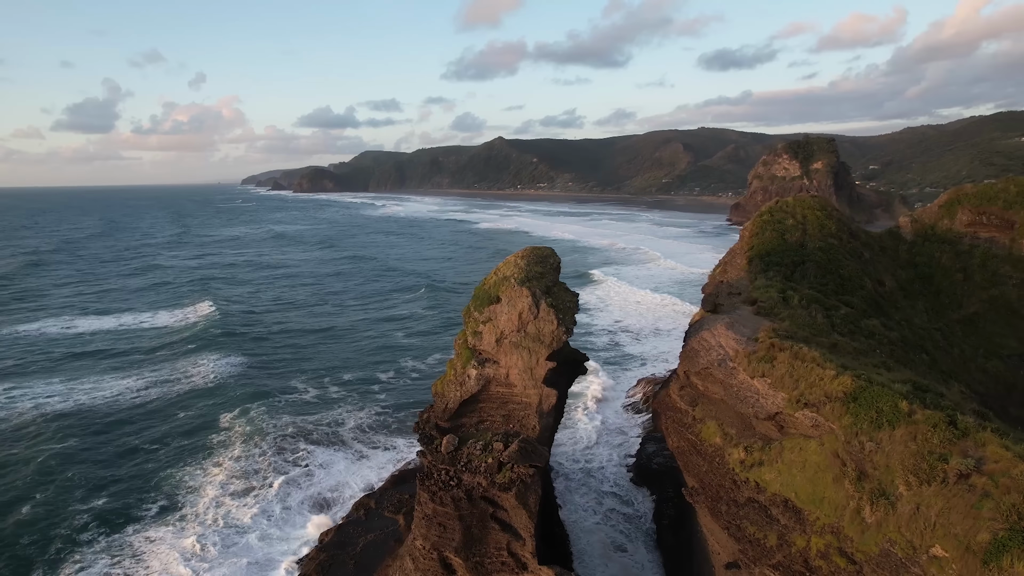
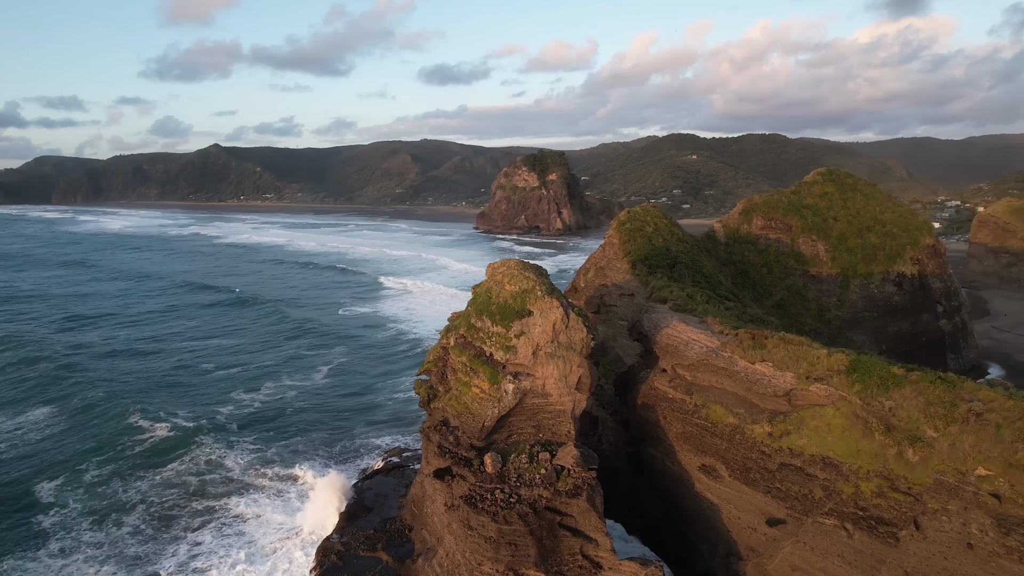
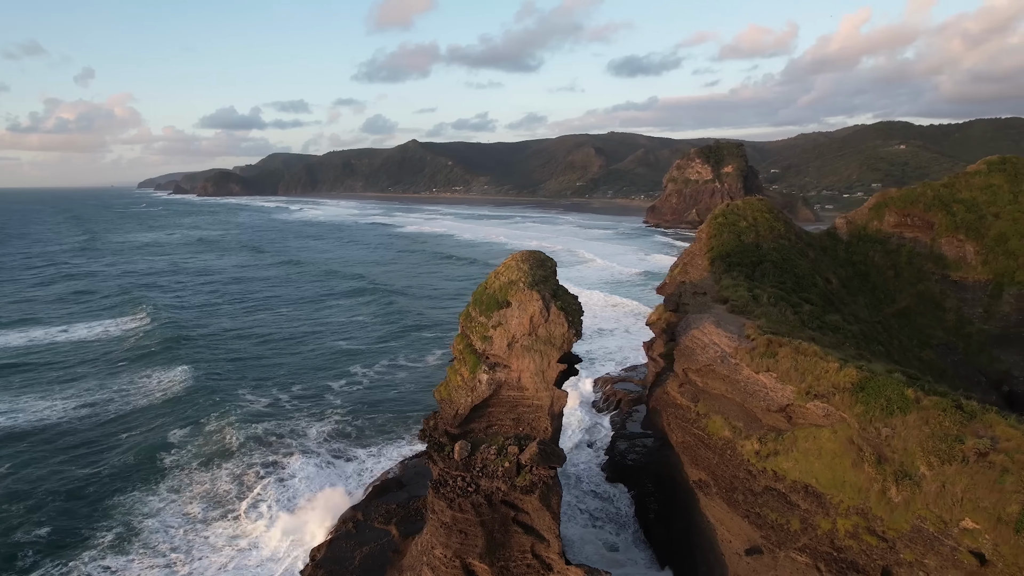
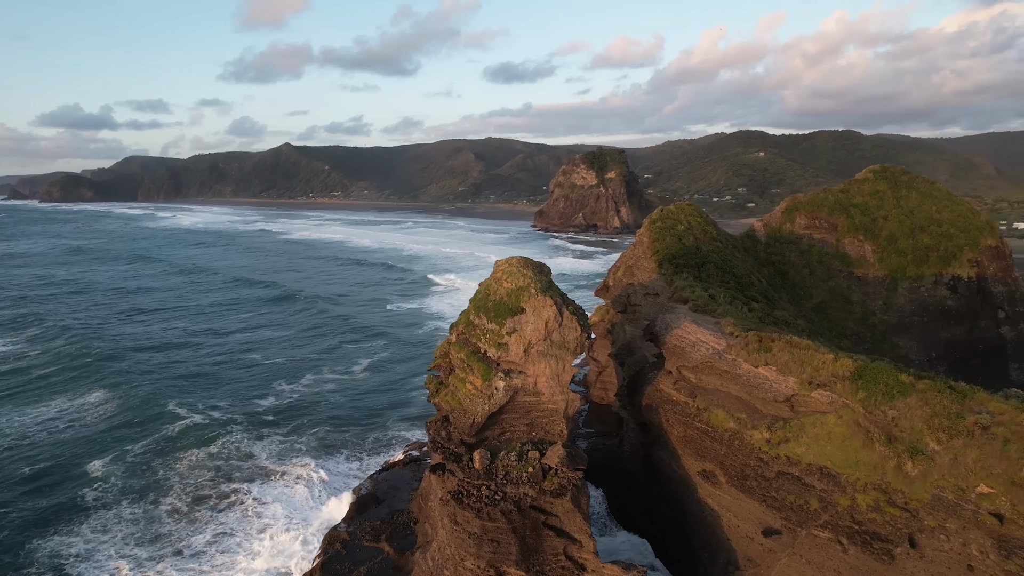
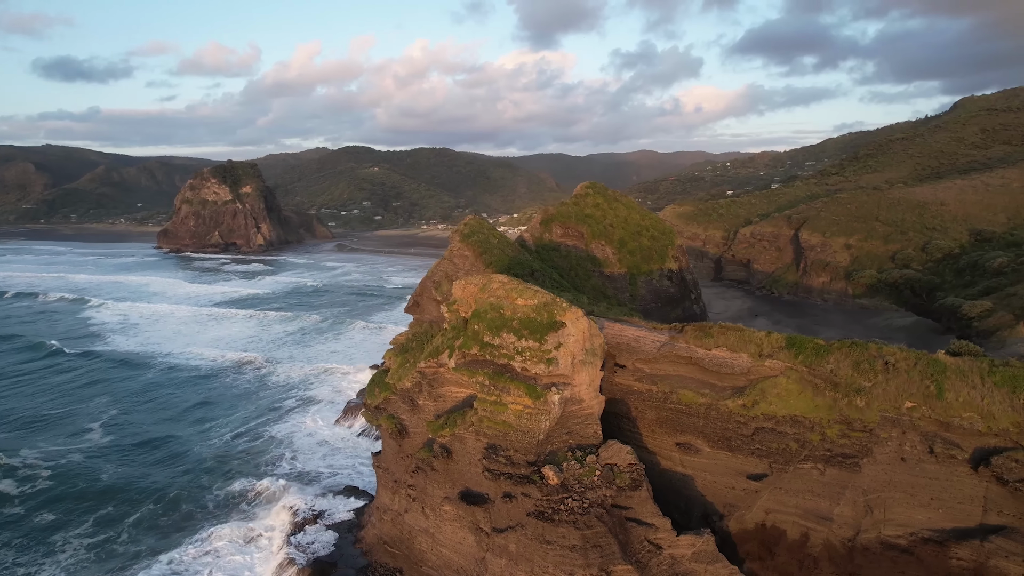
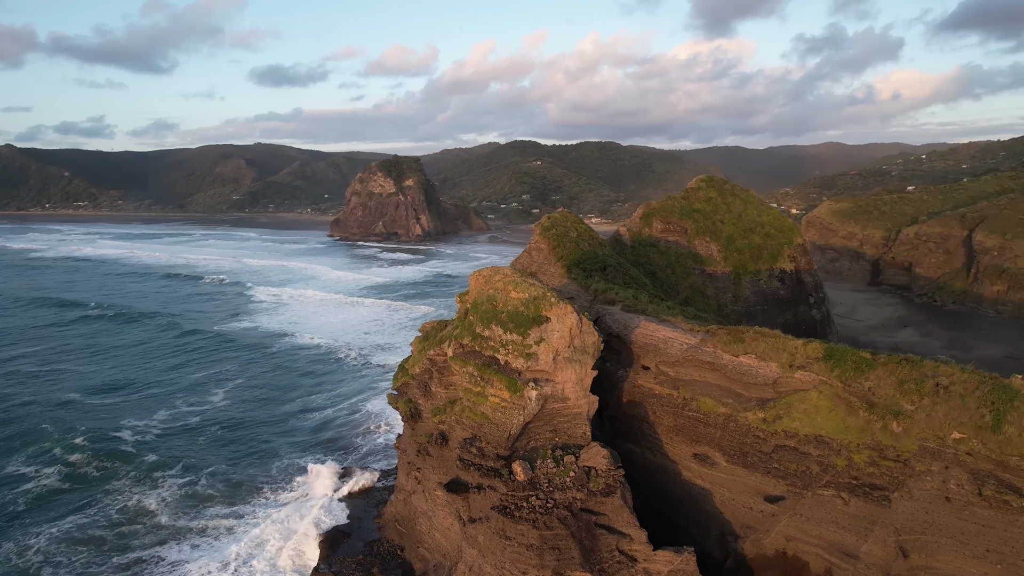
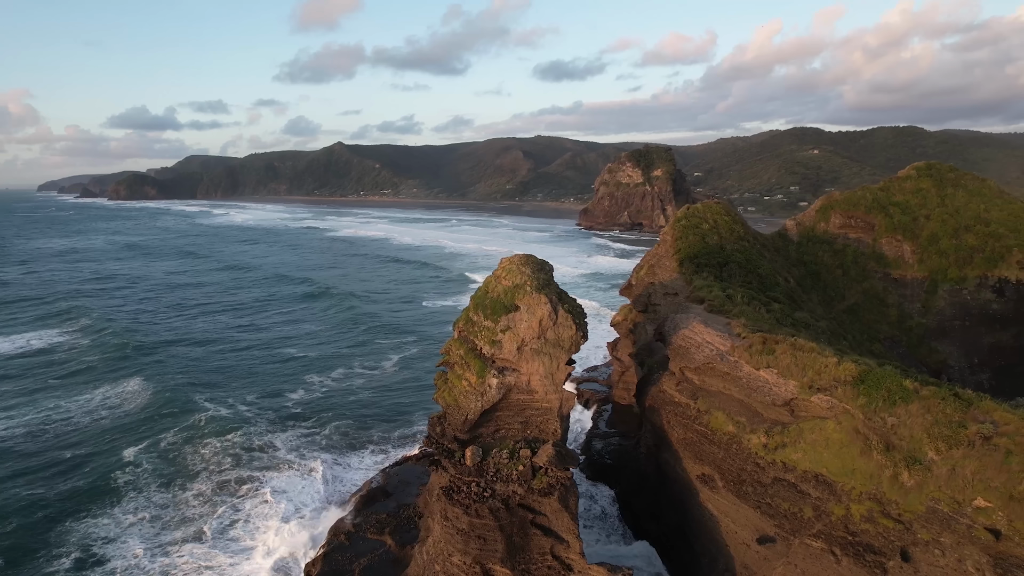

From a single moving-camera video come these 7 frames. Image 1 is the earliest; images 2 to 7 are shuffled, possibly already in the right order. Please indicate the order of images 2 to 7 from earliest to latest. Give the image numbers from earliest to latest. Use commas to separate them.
3, 7, 4, 2, 6, 5
